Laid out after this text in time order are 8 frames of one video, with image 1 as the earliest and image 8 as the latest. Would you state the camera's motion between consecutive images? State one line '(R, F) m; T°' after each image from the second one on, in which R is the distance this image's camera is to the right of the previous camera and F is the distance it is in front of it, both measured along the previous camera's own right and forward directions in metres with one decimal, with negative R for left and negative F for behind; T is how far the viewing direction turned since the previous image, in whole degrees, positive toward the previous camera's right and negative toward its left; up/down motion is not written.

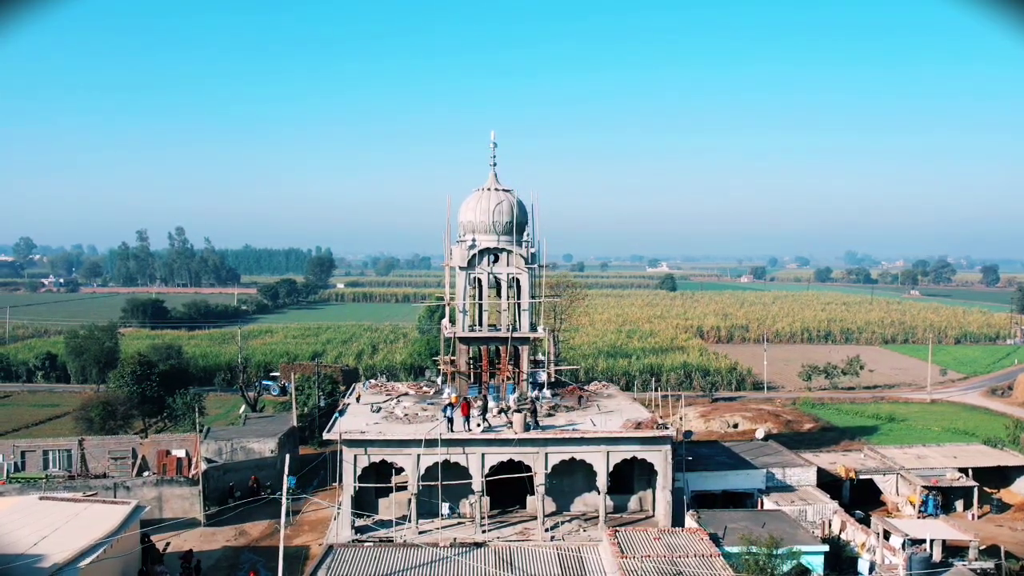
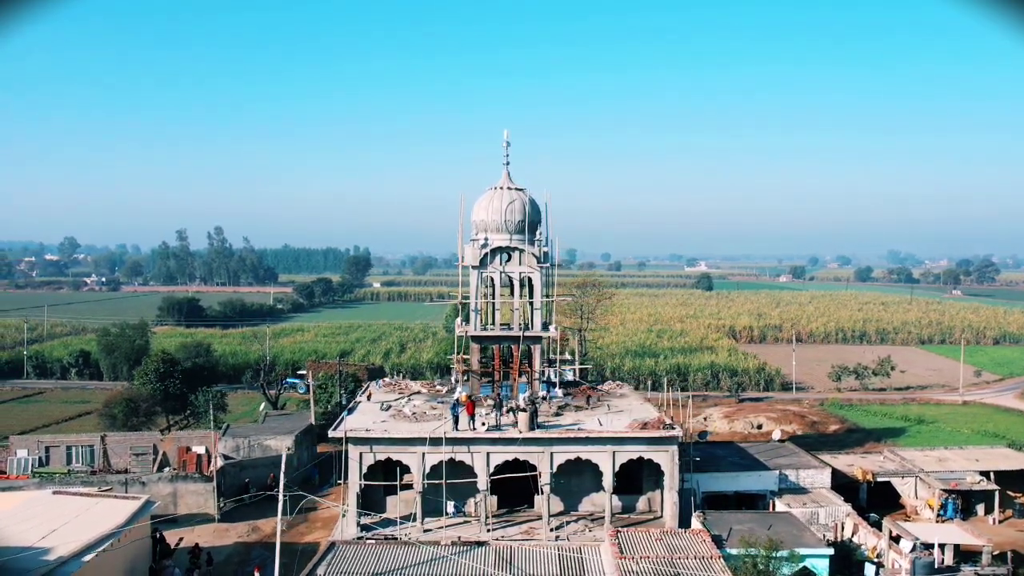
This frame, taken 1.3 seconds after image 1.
(+0.7, +0.1) m; -2°
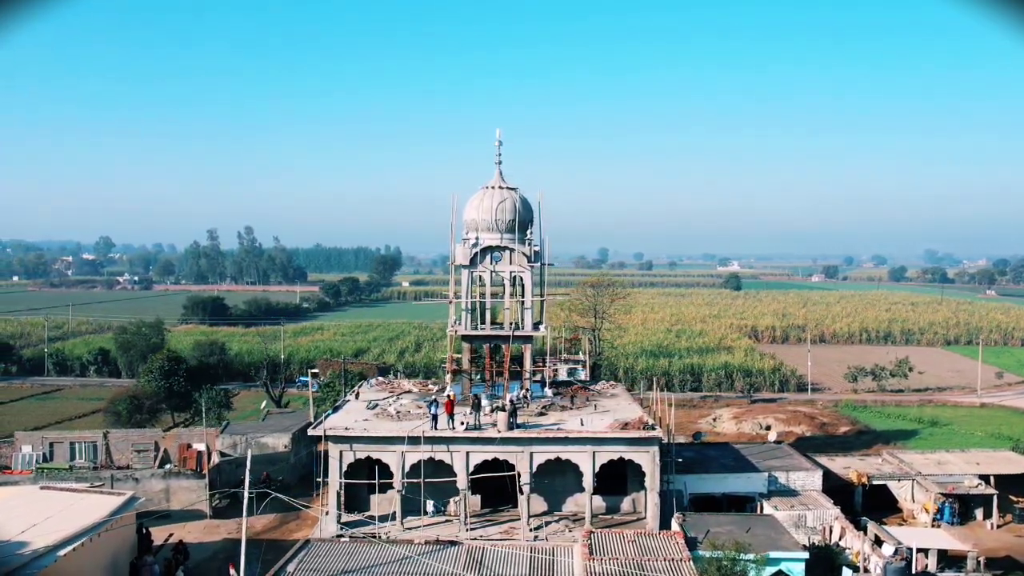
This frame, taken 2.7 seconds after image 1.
(+1.1, +0.1) m; -2°
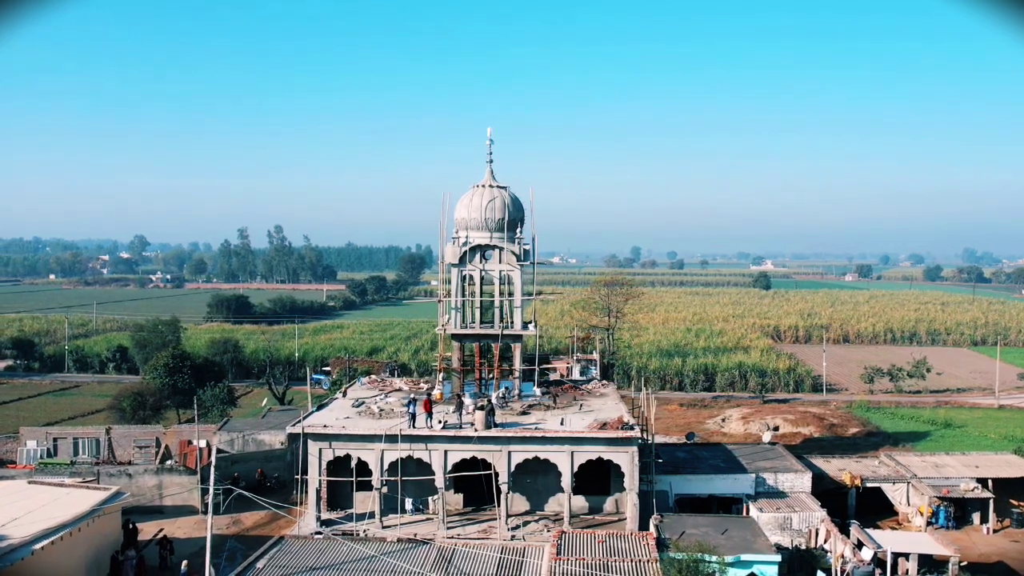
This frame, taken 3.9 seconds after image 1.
(+1.1, +0.1) m; -2°
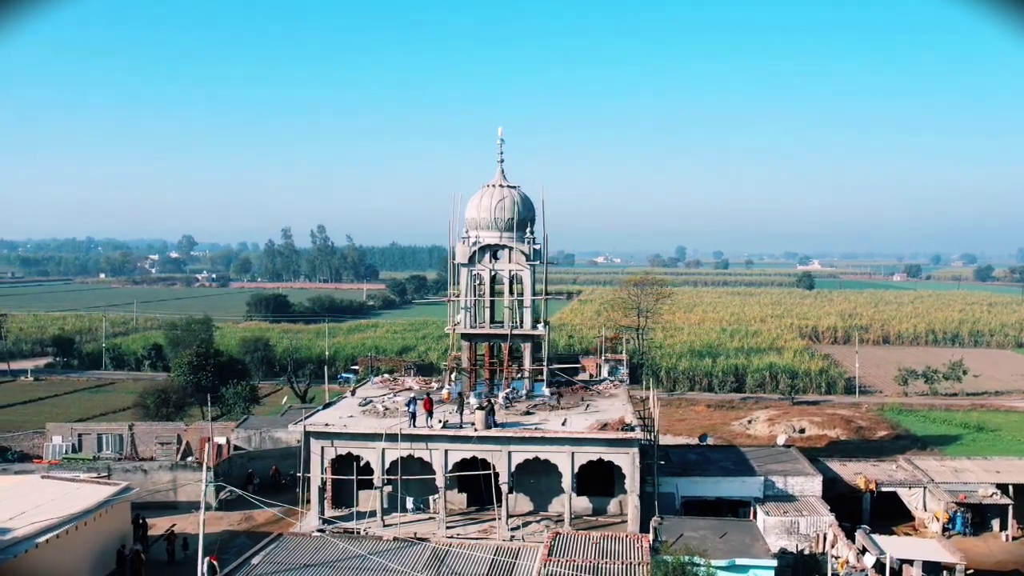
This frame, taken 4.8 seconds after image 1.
(+0.9, +0.1) m; -3°
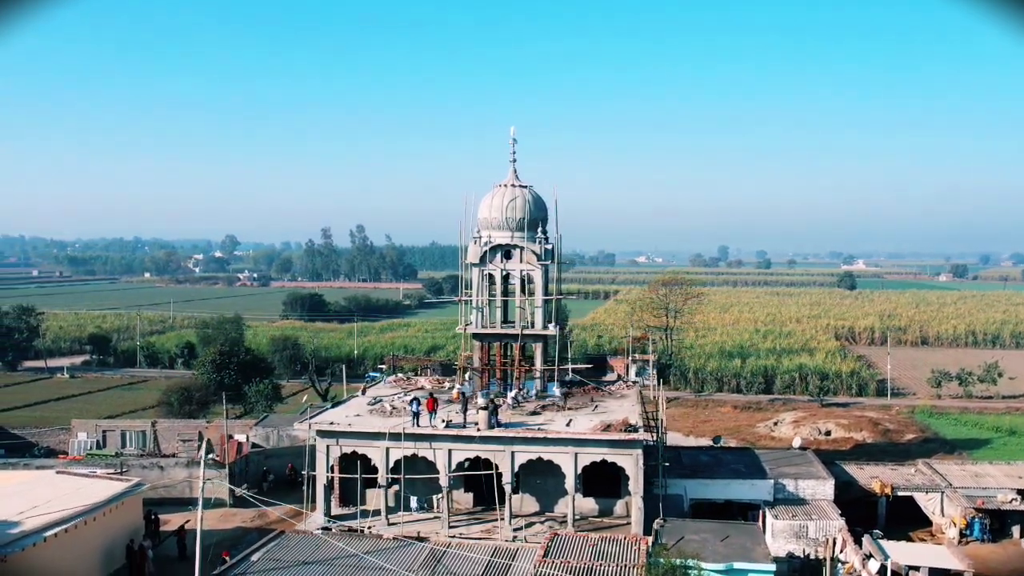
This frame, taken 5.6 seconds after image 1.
(+0.7, 0.0) m; -2°
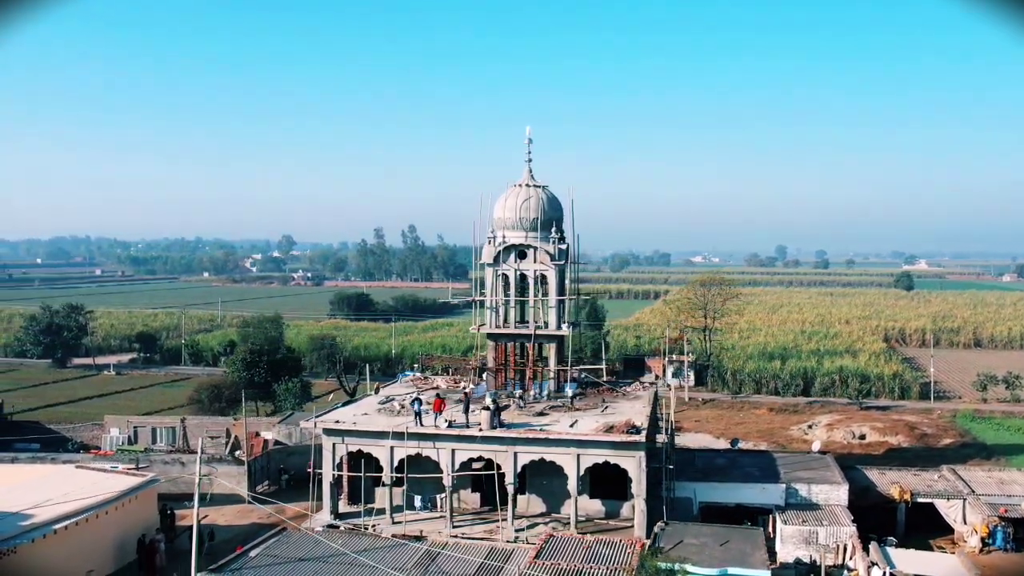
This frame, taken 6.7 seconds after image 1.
(+1.0, 0.0) m; -3°
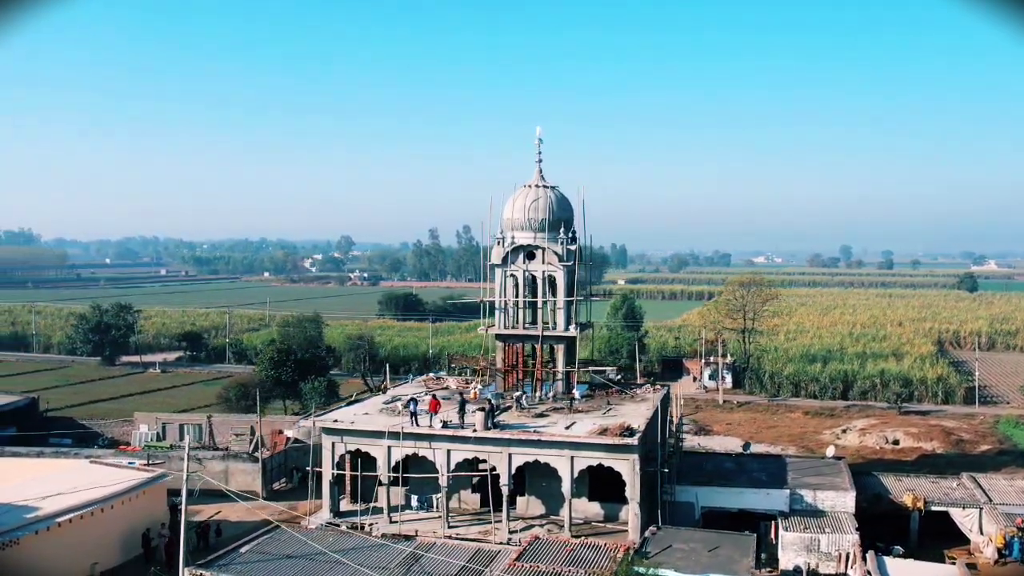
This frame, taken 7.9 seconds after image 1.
(+1.3, 0.0) m; -3°
